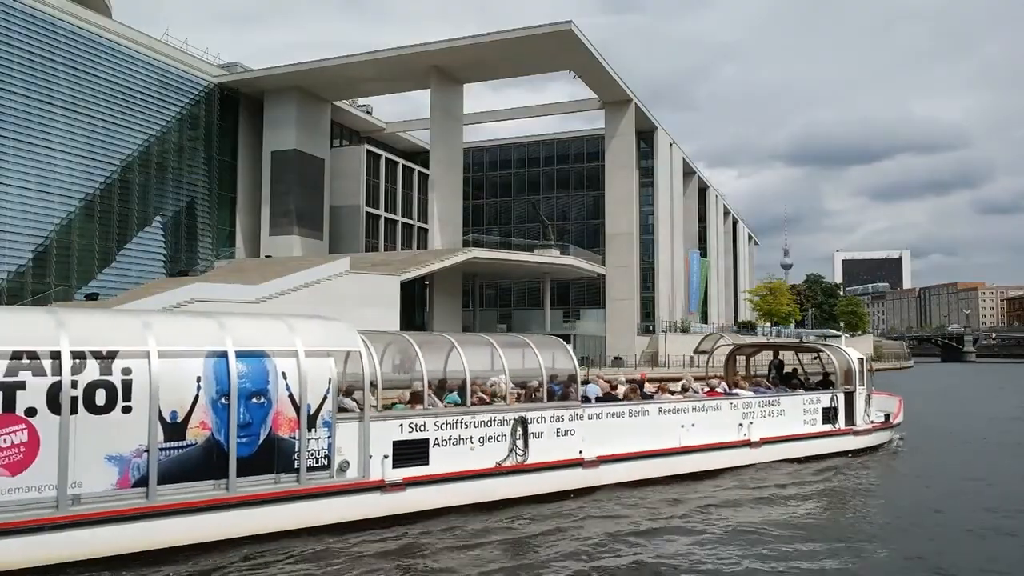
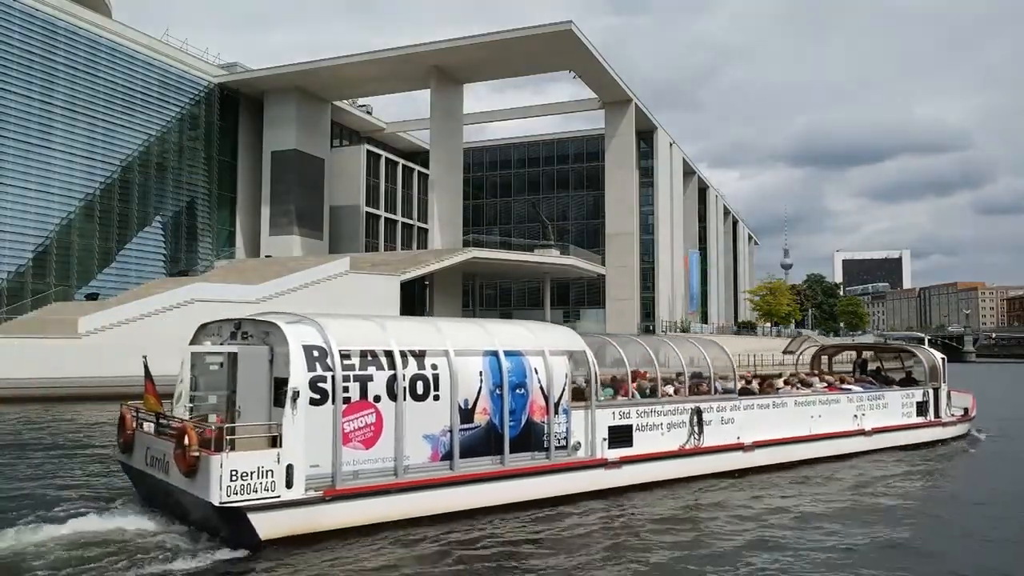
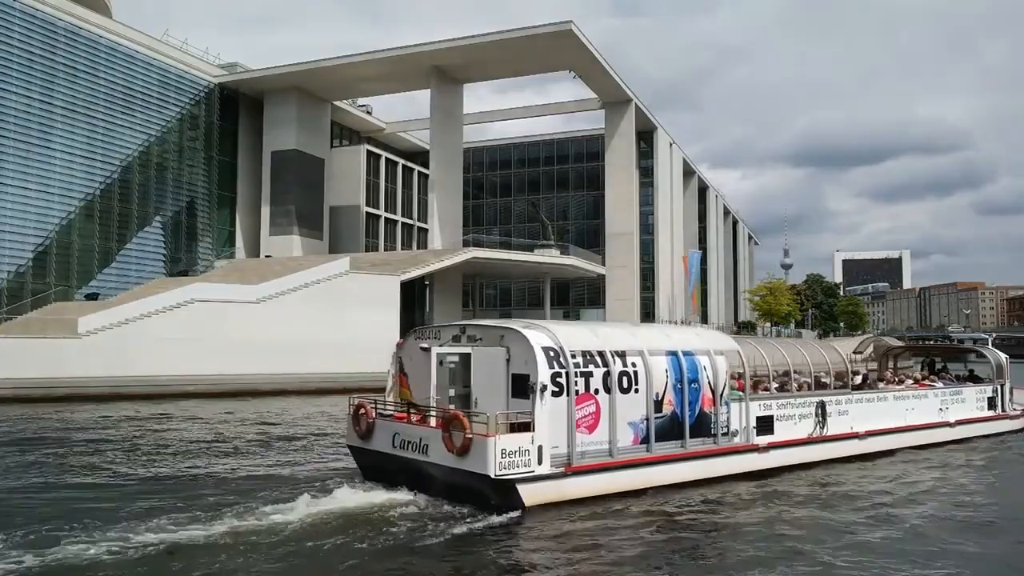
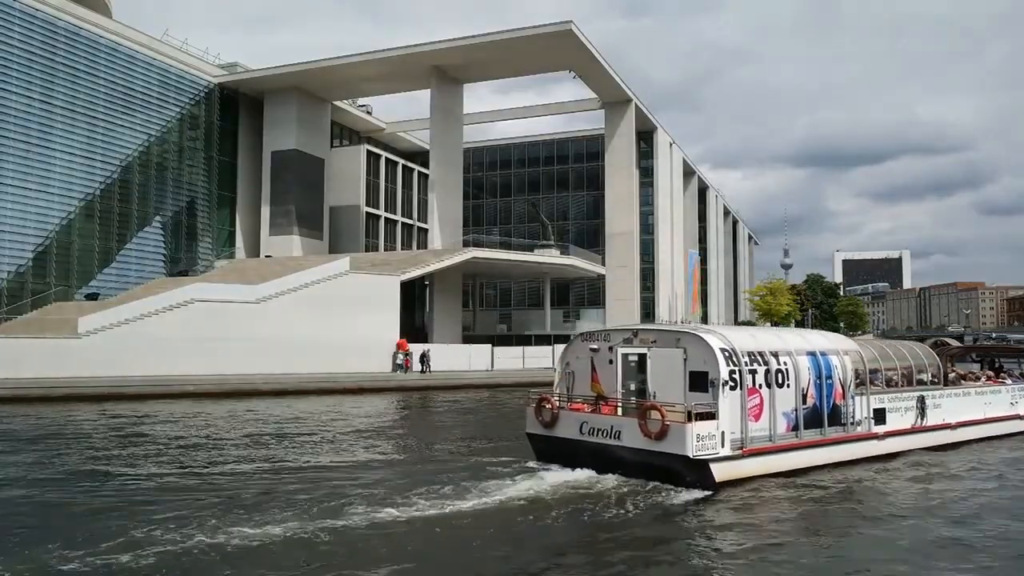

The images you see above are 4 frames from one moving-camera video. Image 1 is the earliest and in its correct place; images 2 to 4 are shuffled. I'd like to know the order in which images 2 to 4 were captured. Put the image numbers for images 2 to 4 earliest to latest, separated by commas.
2, 3, 4
